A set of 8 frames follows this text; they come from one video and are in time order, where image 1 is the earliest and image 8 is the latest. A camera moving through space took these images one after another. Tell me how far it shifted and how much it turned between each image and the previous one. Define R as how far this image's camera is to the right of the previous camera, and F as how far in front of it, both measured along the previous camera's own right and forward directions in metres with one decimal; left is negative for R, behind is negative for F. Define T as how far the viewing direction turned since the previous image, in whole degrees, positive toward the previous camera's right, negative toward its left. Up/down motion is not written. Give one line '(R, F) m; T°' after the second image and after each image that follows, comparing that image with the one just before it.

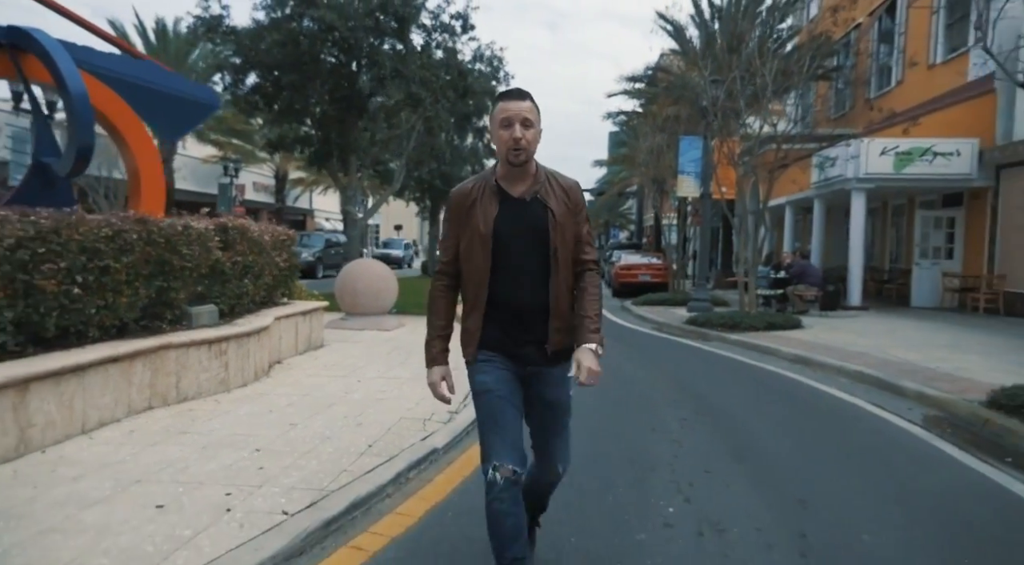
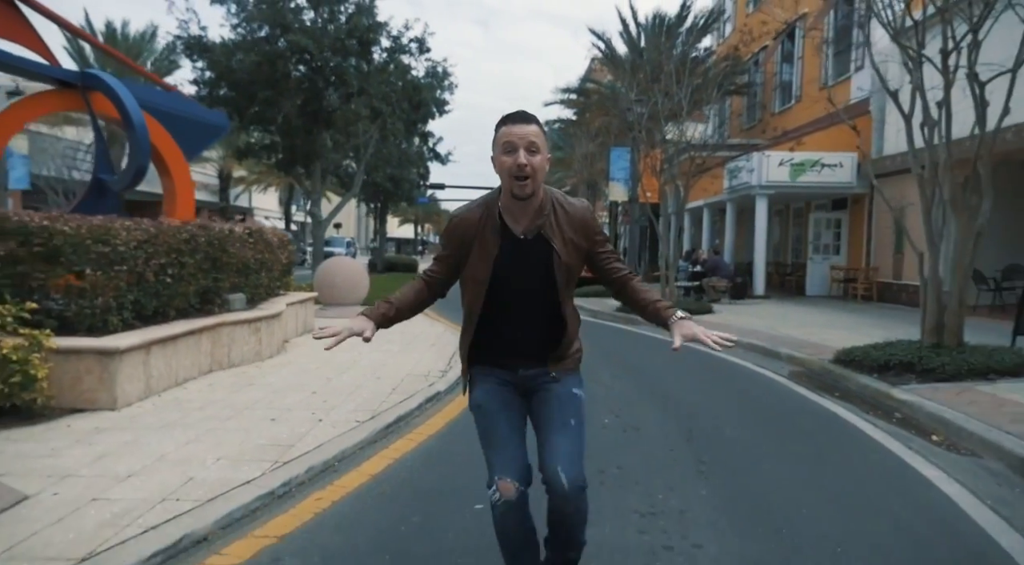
(-0.5, -2.3) m; +5°
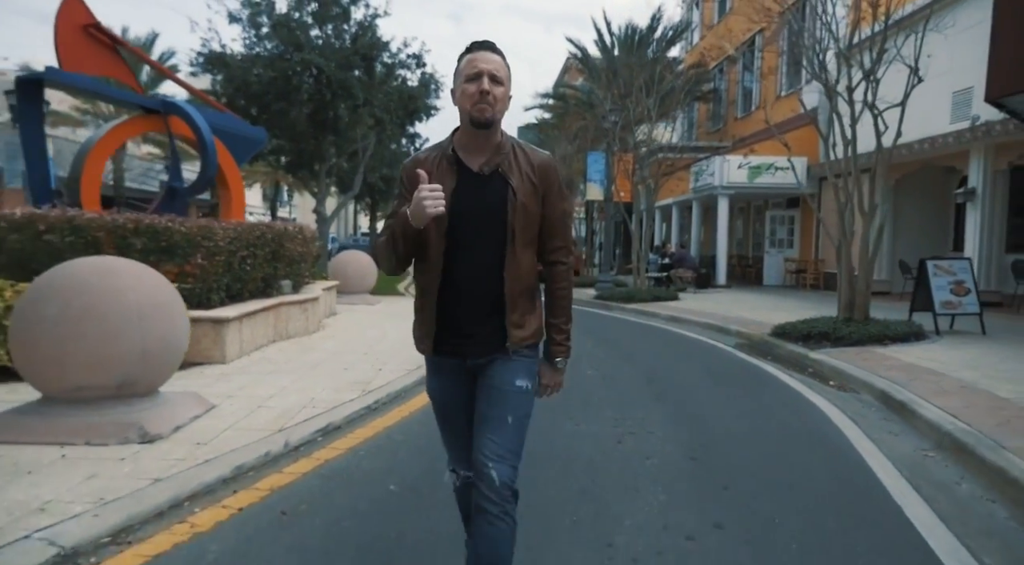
(-0.4, -2.3) m; +2°
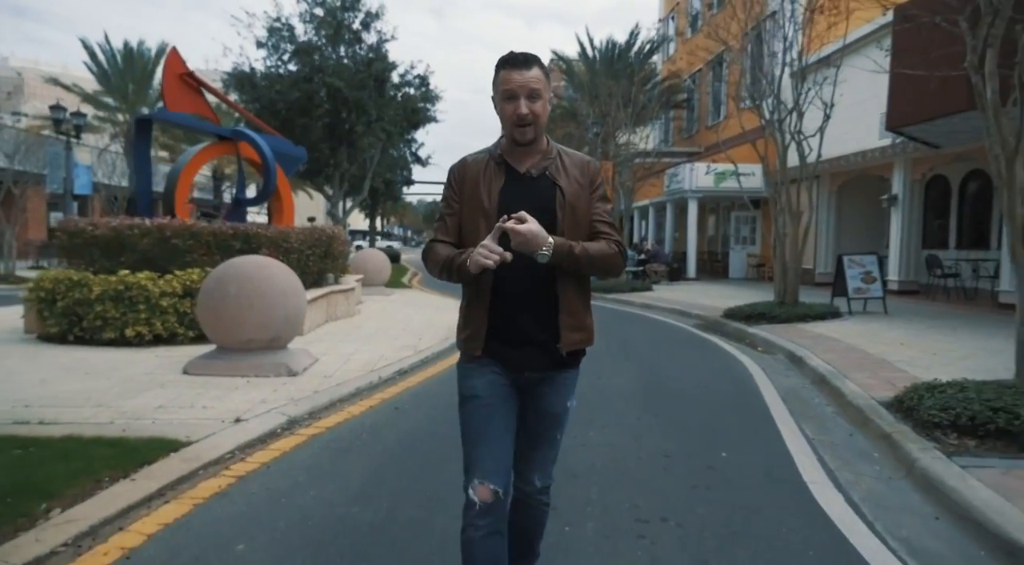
(-0.4, -2.8) m; +1°
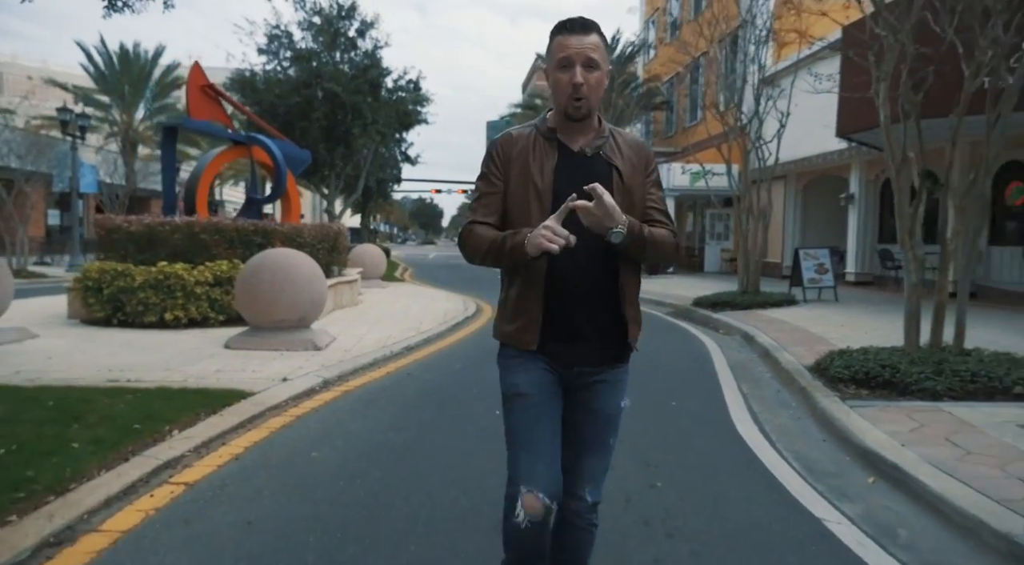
(-0.1, -1.5) m; +1°
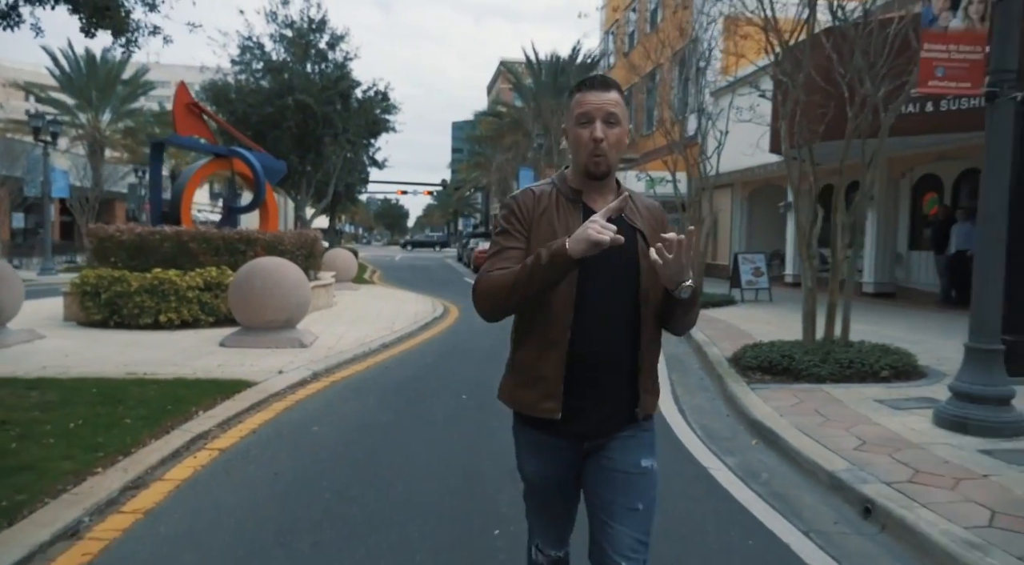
(0.0, -1.3) m; +3°
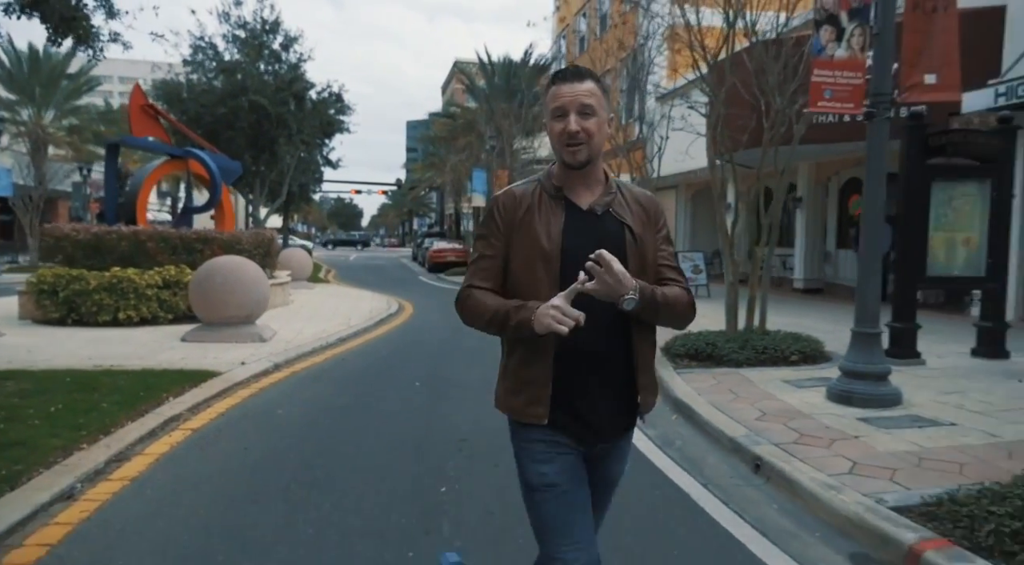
(+0.1, -0.7) m; +4°
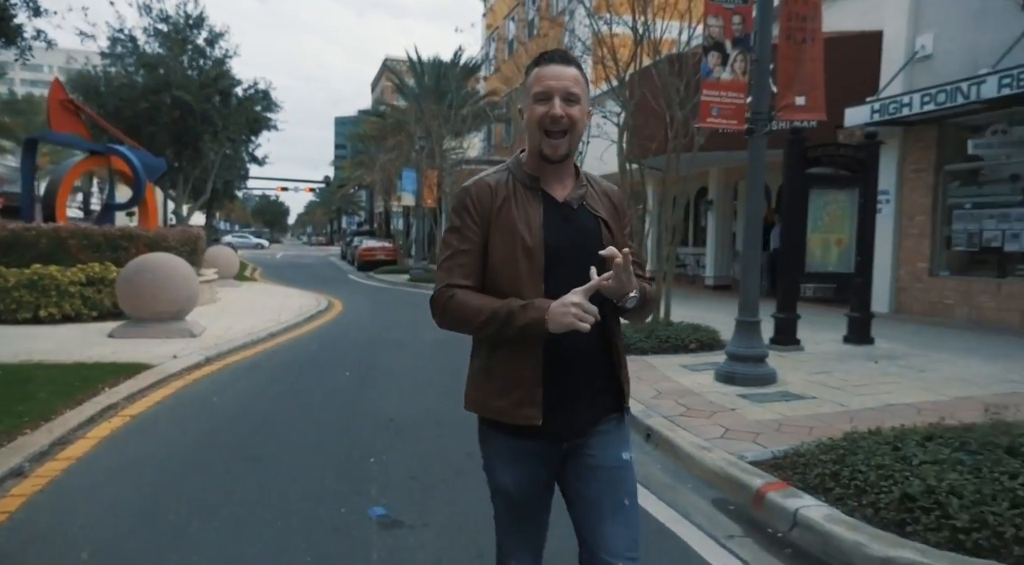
(+0.1, -0.7) m; +6°
